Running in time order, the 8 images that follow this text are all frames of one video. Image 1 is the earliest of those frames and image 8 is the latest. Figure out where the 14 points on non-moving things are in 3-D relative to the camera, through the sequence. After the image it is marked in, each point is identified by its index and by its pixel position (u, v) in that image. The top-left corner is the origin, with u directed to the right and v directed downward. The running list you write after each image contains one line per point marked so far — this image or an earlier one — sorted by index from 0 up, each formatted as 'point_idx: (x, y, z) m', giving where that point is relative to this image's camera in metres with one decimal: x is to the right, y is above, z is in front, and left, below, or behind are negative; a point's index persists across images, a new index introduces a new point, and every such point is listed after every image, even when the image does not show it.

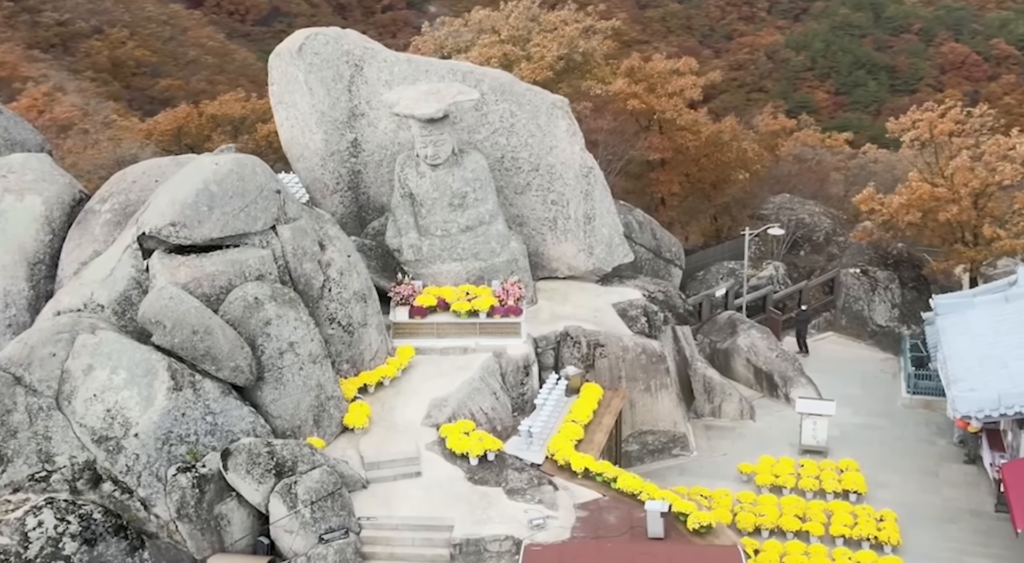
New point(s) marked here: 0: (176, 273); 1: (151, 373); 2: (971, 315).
0: (-4.3, +0.1, +13.1) m
1: (-4.1, -1.1, +11.8) m
2: (+7.6, -0.6, +16.9) m
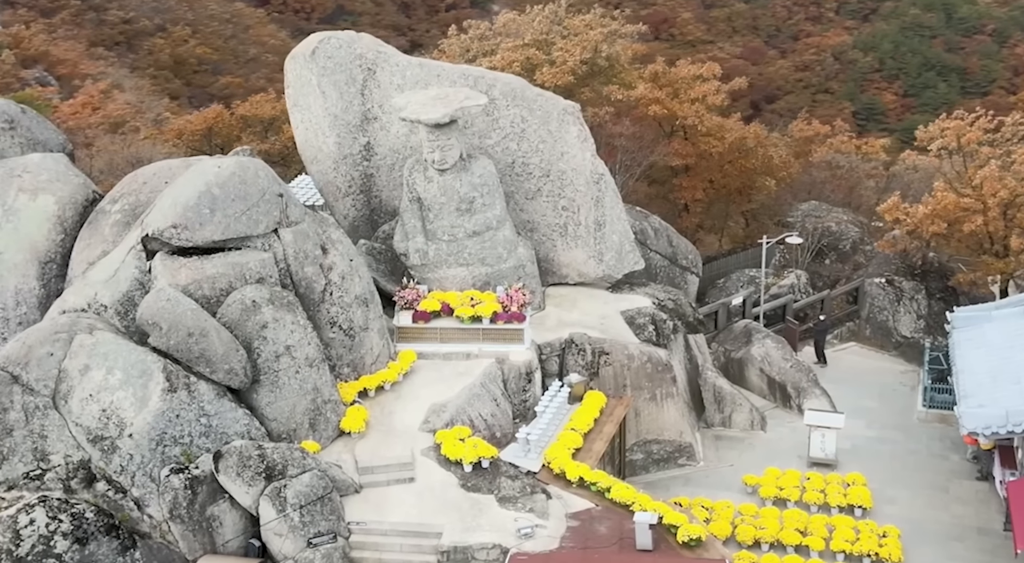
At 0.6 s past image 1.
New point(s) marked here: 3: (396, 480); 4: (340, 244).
0: (-4.3, +0.1, +13.2) m
1: (-4.2, -1.1, +11.9) m
2: (+7.7, -0.8, +16.5) m
3: (-1.4, -2.4, +12.6) m
4: (-2.4, +0.5, +14.5) m
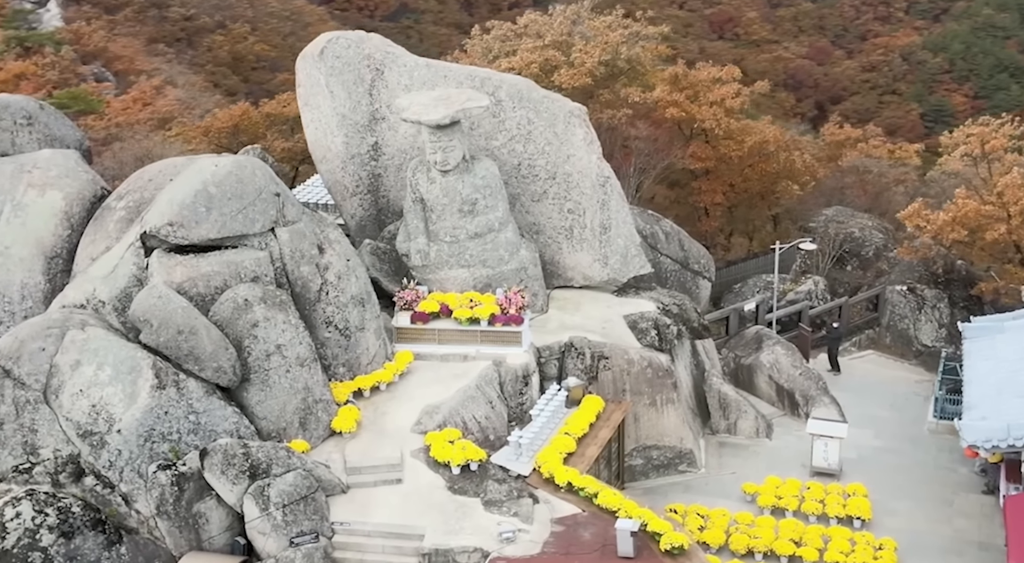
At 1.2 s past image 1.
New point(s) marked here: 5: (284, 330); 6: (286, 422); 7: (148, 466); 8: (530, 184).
0: (-4.4, +0.1, +13.3) m
1: (-4.4, -1.0, +12.0) m
2: (+7.7, -0.9, +16.2) m
3: (-1.6, -2.5, +12.6) m
4: (-2.5, +0.5, +14.6) m
5: (-2.9, -0.6, +12.9) m
6: (-2.9, -1.8, +13.0) m
7: (-4.2, -2.1, +11.9) m
8: (+0.3, +1.7, +17.7) m
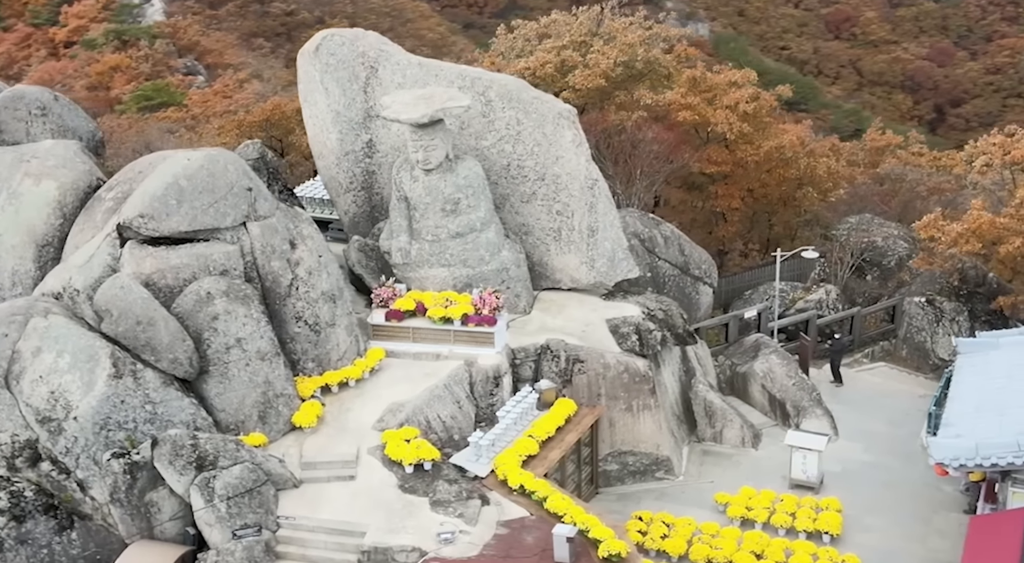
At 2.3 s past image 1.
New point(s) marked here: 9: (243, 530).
0: (-4.9, +0.2, +13.4) m
1: (-5.0, -0.9, +12.2) m
2: (+7.3, -1.1, +15.7) m
3: (-2.2, -2.4, +12.6) m
4: (-2.9, +0.6, +14.6) m
5: (-3.4, -0.5, +13.0) m
6: (-3.4, -1.7, +13.1) m
7: (-4.8, -2.0, +12.1) m
8: (+0.1, +1.7, +17.6) m
9: (-3.0, -2.8, +11.5) m
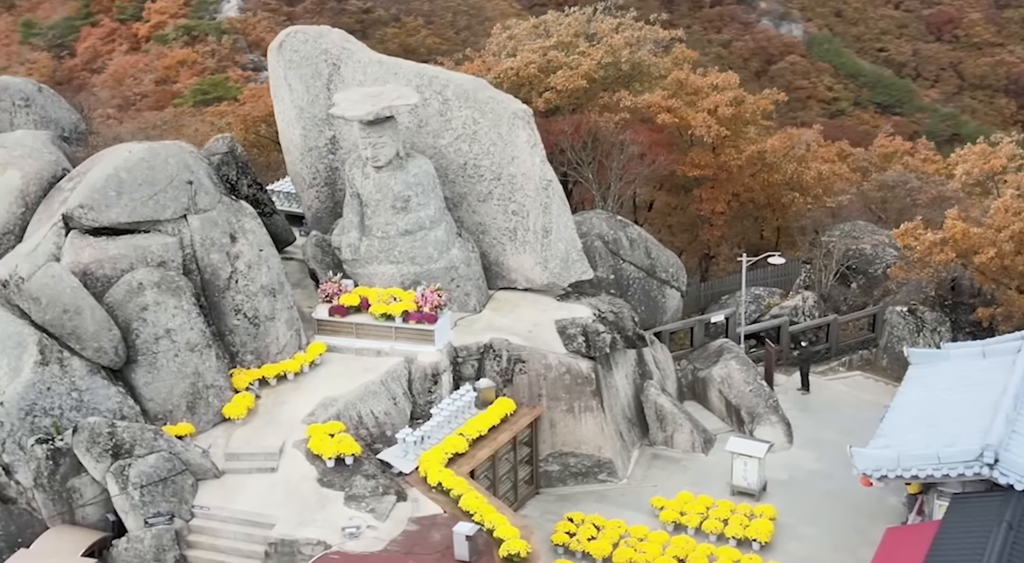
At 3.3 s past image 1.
0: (-5.8, +0.4, +13.6) m
1: (-5.9, -0.8, +12.4) m
2: (+6.5, -1.3, +15.5) m
3: (-3.2, -2.3, +12.8) m
4: (-3.7, +0.7, +14.8) m
5: (-4.3, -0.4, +13.2) m
6: (-4.4, -1.6, +13.2) m
7: (-5.8, -1.9, +12.3) m
8: (-0.6, +1.7, +17.6) m
9: (-4.1, -2.7, +11.7) m
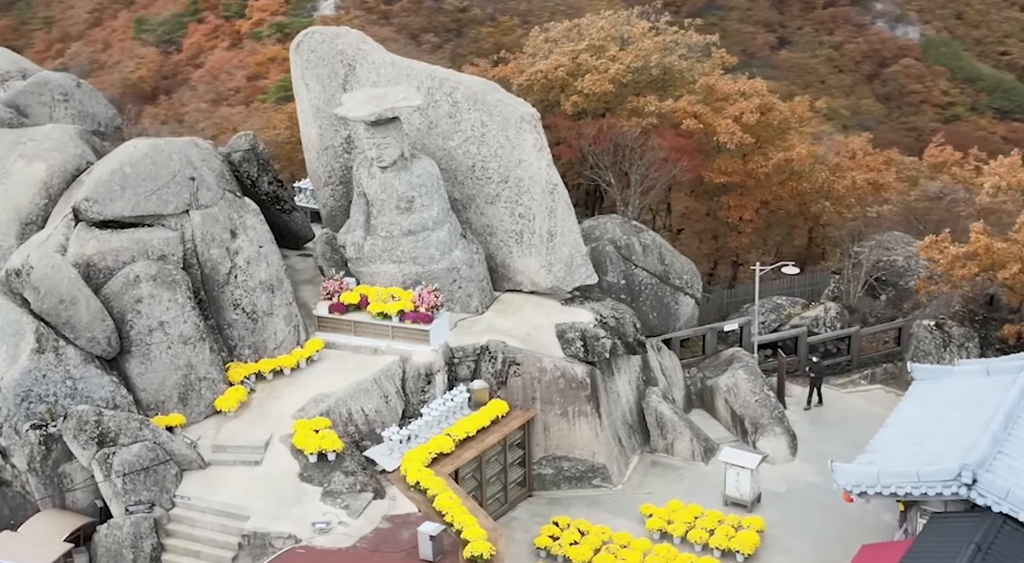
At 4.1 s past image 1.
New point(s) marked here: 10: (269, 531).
0: (-5.9, +0.5, +14.1) m
1: (-6.2, -0.7, +12.8) m
2: (+6.4, -1.5, +15.2) m
3: (-3.4, -2.3, +13.0) m
4: (-3.8, +0.7, +15.1) m
5: (-4.5, -0.4, +13.5) m
6: (-4.6, -1.5, +13.6) m
7: (-6.1, -1.8, +12.7) m
8: (-0.5, +1.7, +17.7) m
9: (-4.4, -2.6, +12.0) m
10: (-2.7, -2.8, +11.6) m
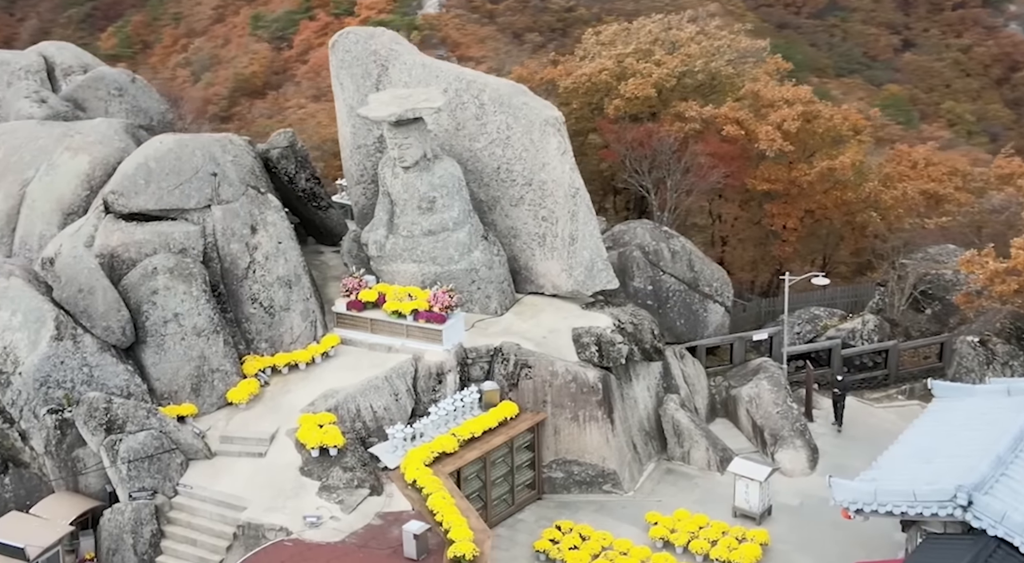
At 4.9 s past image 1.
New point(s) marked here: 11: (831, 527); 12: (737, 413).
0: (-5.7, +0.6, +14.5) m
1: (-6.1, -0.5, +13.3) m
2: (+6.5, -1.8, +14.8) m
3: (-3.4, -2.2, +13.3) m
4: (-3.6, +0.8, +15.4) m
5: (-4.4, -0.3, +13.9) m
6: (-4.5, -1.4, +13.9) m
7: (-6.1, -1.6, +13.2) m
8: (-0.1, +1.6, +17.8) m
9: (-4.5, -2.5, +12.4) m
10: (-2.9, -2.8, +11.9) m
11: (+4.7, -3.6, +15.0) m
12: (+4.1, -2.4, +18.7) m
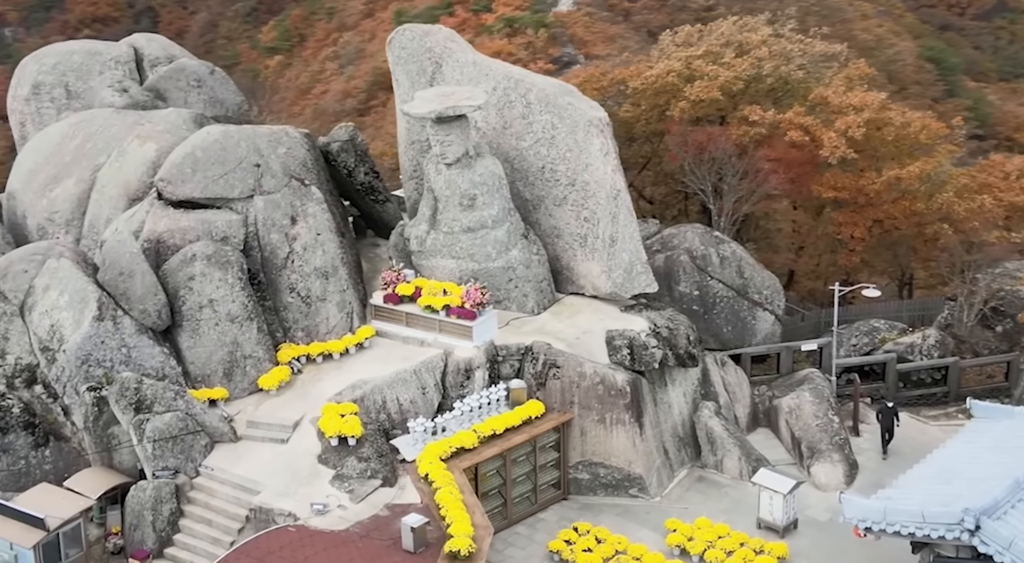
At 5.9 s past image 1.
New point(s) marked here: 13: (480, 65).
0: (-5.3, +0.9, +15.1) m
1: (-5.8, -0.3, +14.0) m
2: (+6.8, -2.0, +14.3) m
3: (-3.2, -2.1, +13.7) m
4: (-3.0, +1.0, +15.8) m
5: (-4.1, -0.1, +14.4) m
6: (-4.2, -1.2, +14.5) m
7: (-5.9, -1.4, +13.9) m
8: (+0.7, +1.6, +17.9) m
9: (-4.4, -2.4, +12.9) m
10: (-2.8, -2.7, +12.2) m
11: (+5.0, -3.8, +14.7) m
12: (+4.7, -2.5, +18.3) m
13: (-0.5, +3.9, +18.6) m
